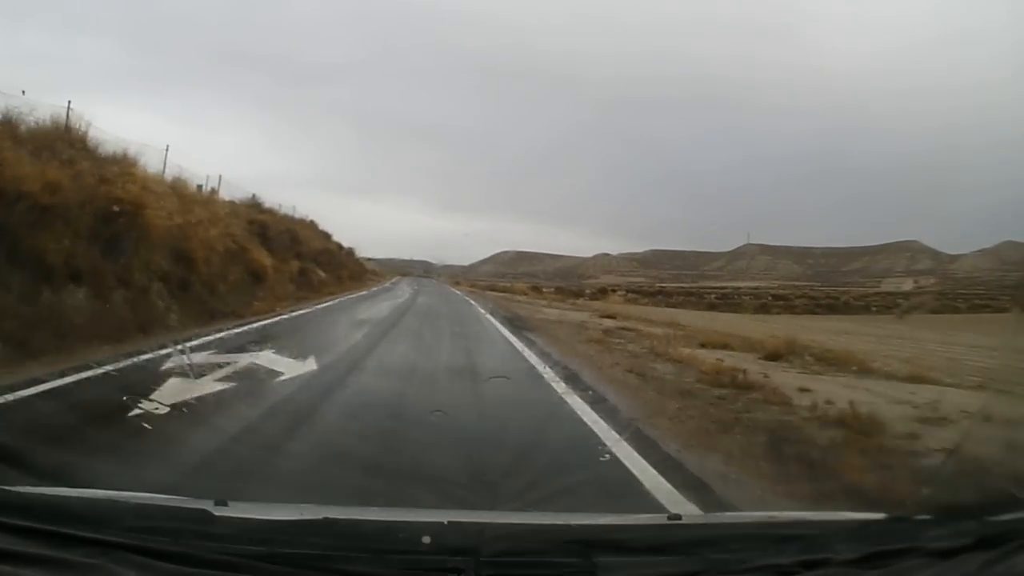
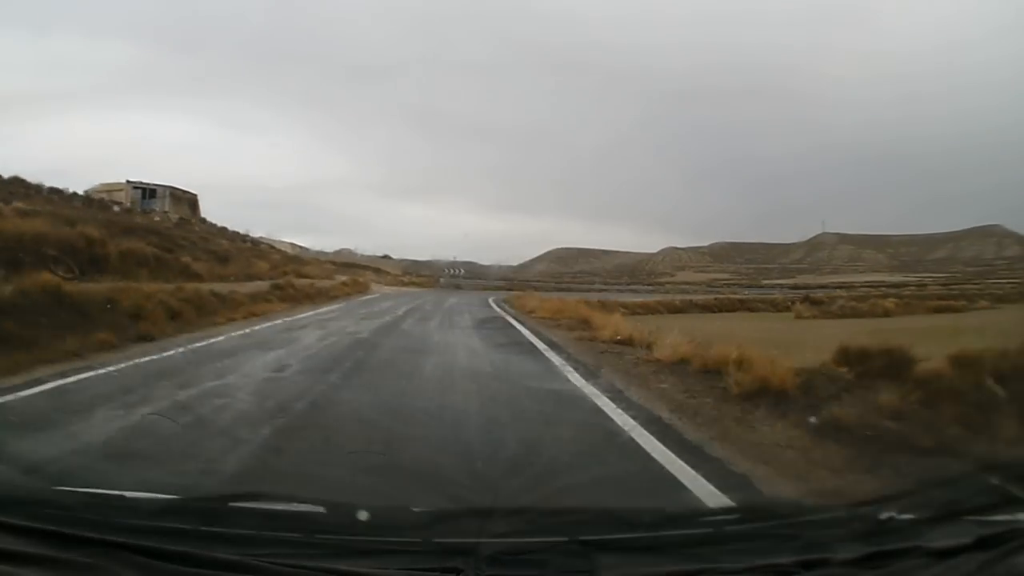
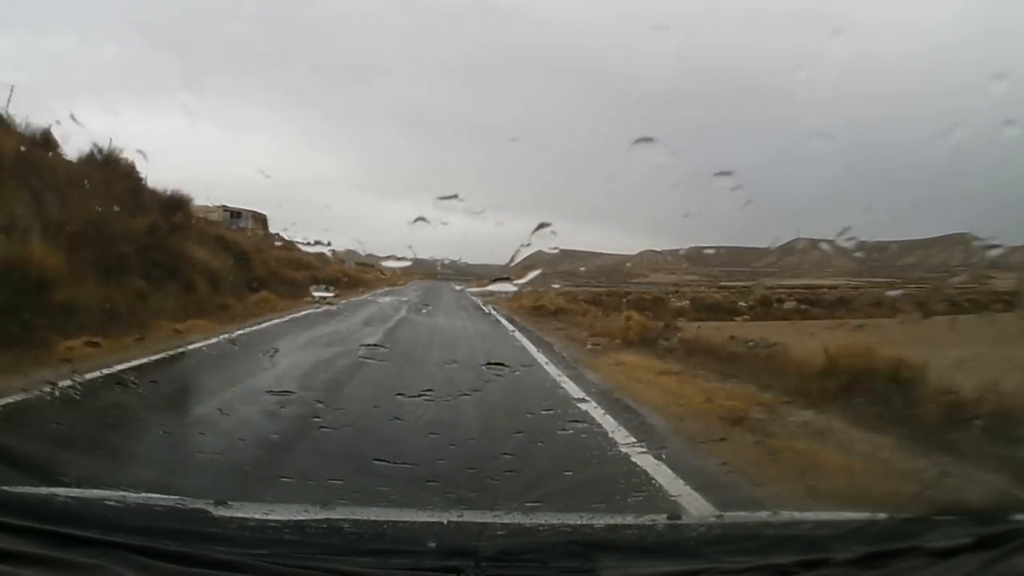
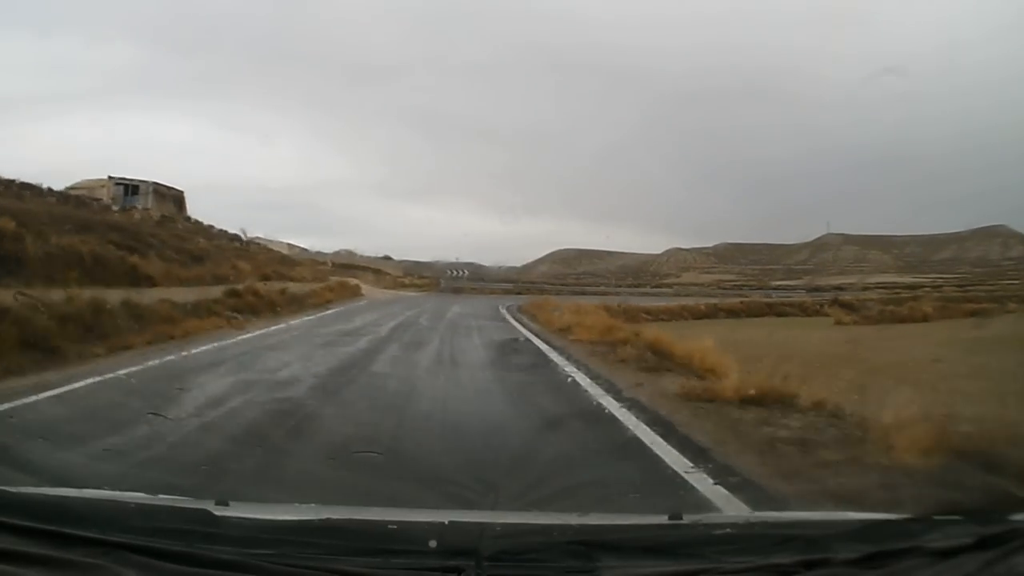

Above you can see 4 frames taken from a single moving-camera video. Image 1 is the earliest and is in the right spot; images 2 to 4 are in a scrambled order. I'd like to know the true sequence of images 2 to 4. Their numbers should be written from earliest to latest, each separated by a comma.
3, 2, 4
